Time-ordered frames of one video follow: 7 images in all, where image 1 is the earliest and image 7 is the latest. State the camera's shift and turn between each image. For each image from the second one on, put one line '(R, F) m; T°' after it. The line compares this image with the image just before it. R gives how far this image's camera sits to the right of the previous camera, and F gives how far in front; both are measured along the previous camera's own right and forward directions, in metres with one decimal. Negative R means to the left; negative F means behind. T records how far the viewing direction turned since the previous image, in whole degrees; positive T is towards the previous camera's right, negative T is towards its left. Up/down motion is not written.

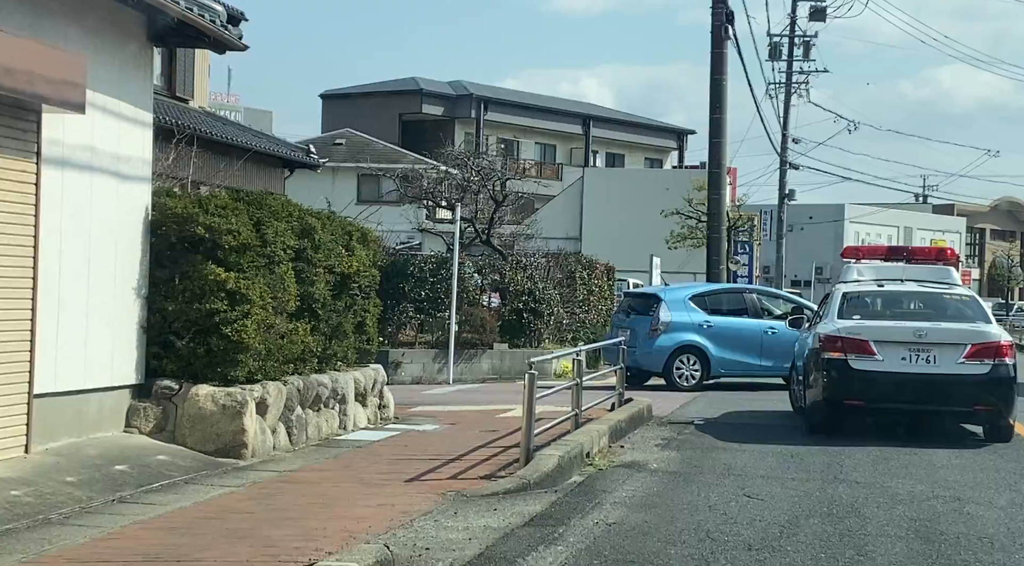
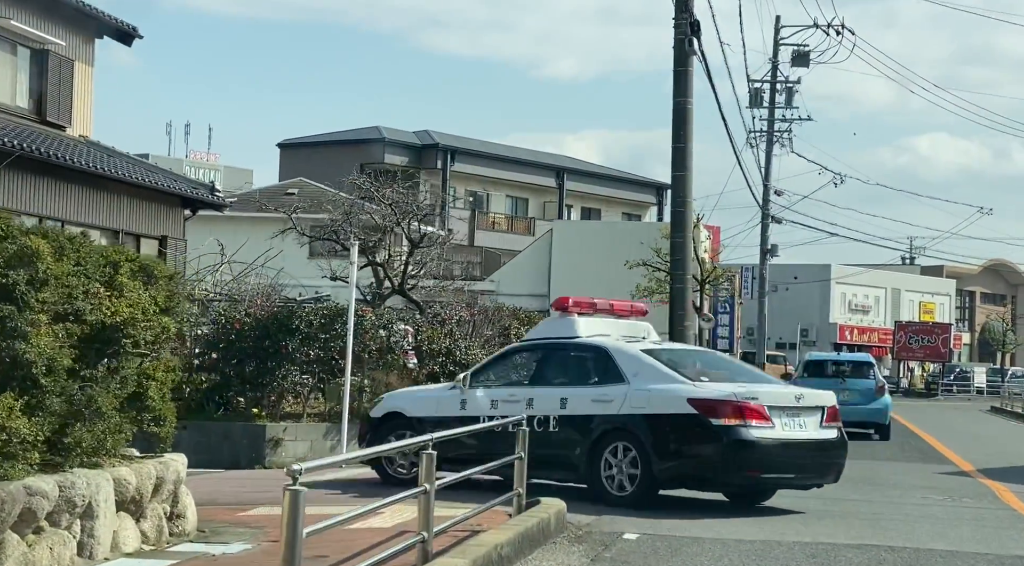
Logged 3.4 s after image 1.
(+1.0, +4.8) m; 0°
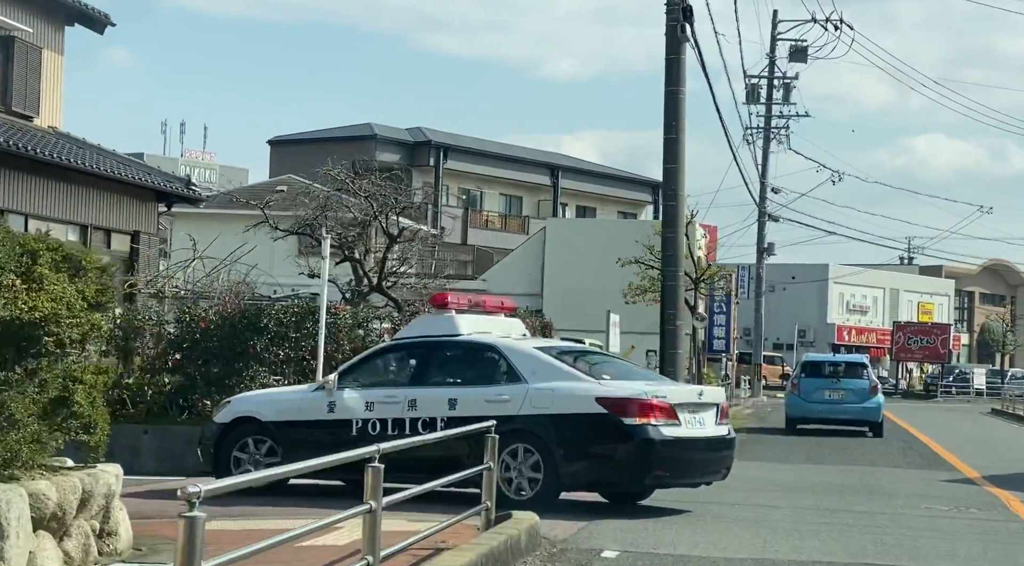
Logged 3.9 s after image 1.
(+0.2, +1.1) m; 0°
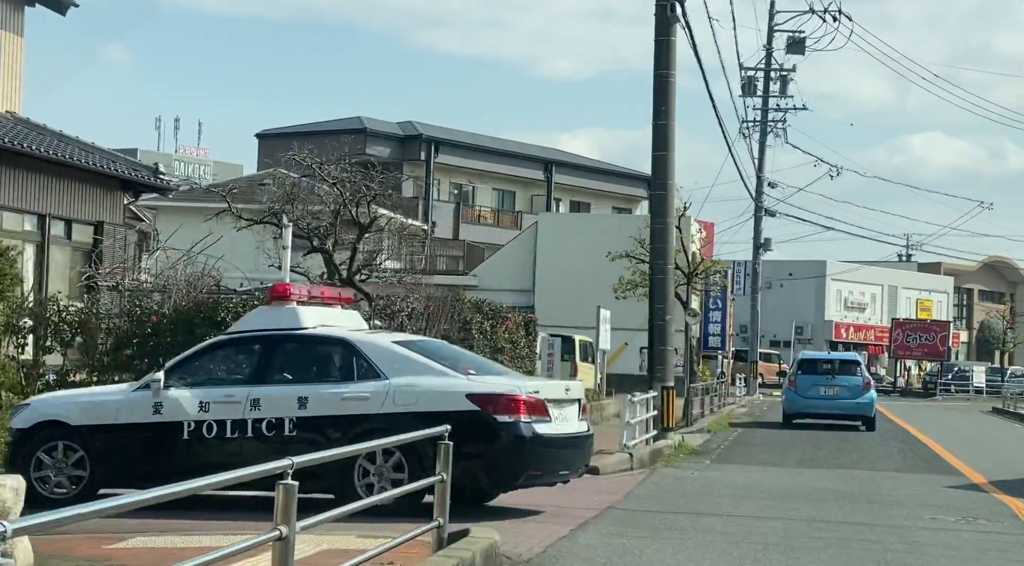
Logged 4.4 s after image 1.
(+0.3, +1.3) m; 0°
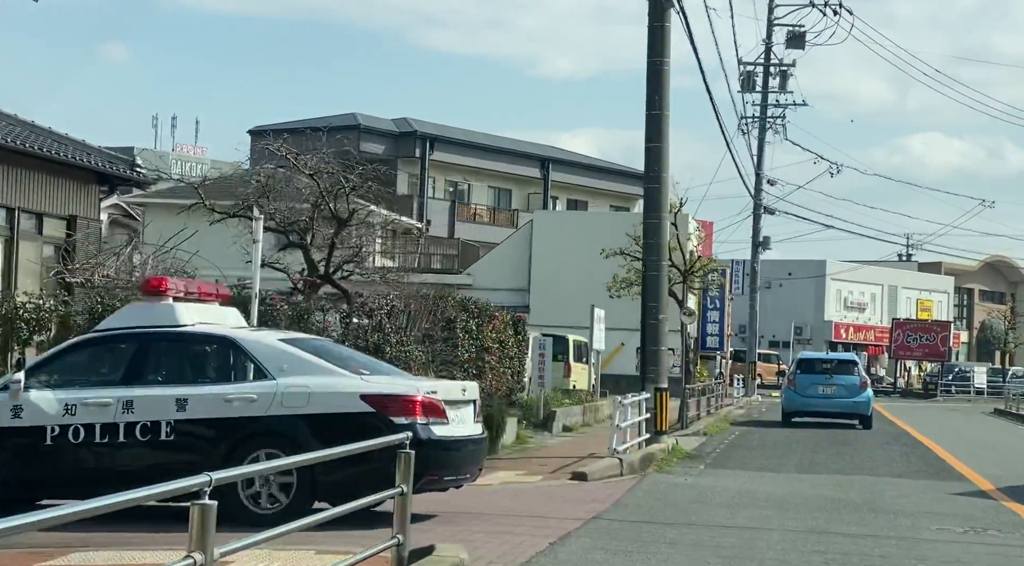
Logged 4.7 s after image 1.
(+0.2, +0.9) m; 0°
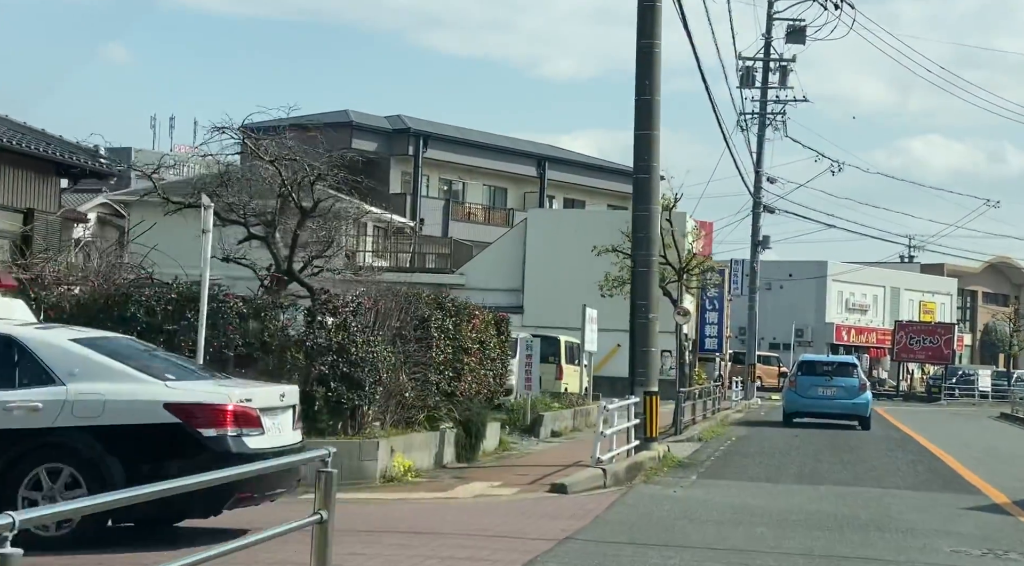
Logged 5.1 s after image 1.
(+0.3, +1.4) m; 0°
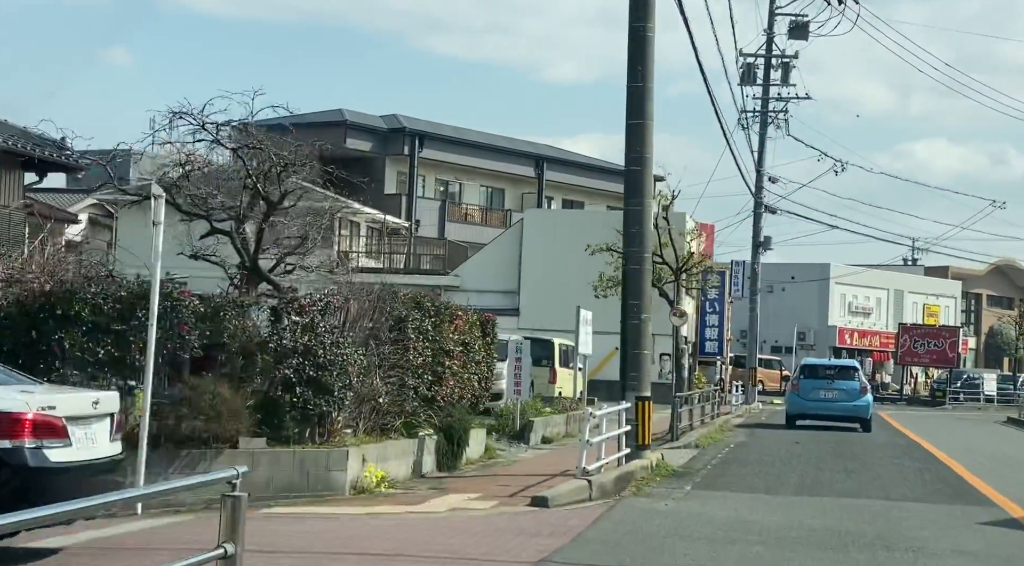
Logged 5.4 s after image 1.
(+0.2, +1.2) m; 0°
